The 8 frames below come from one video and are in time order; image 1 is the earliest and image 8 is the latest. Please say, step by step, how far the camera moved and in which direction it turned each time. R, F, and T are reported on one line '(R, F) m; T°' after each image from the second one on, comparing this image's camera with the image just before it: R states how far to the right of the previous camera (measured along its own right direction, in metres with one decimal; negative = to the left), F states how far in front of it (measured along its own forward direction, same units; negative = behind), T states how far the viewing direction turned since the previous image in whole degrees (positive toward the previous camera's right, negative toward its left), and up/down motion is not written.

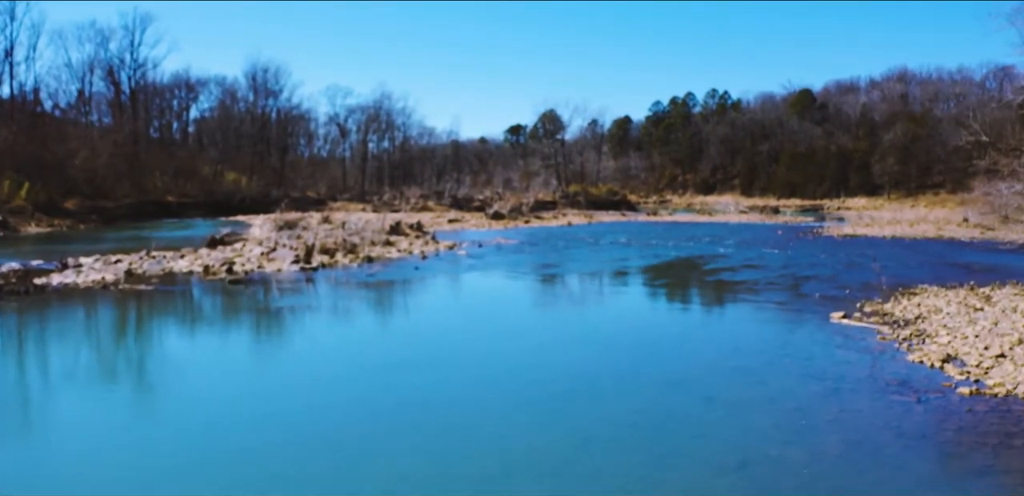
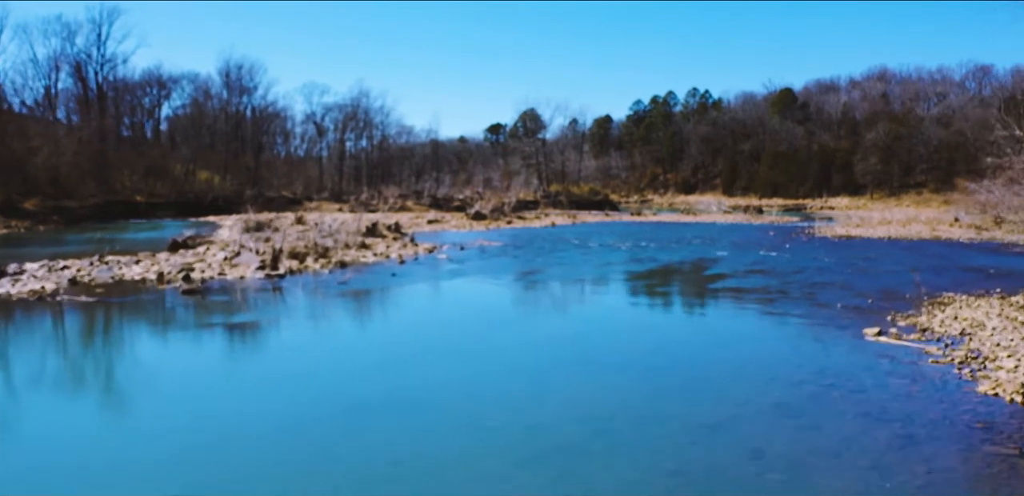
(-0.1, +1.4) m; +1°
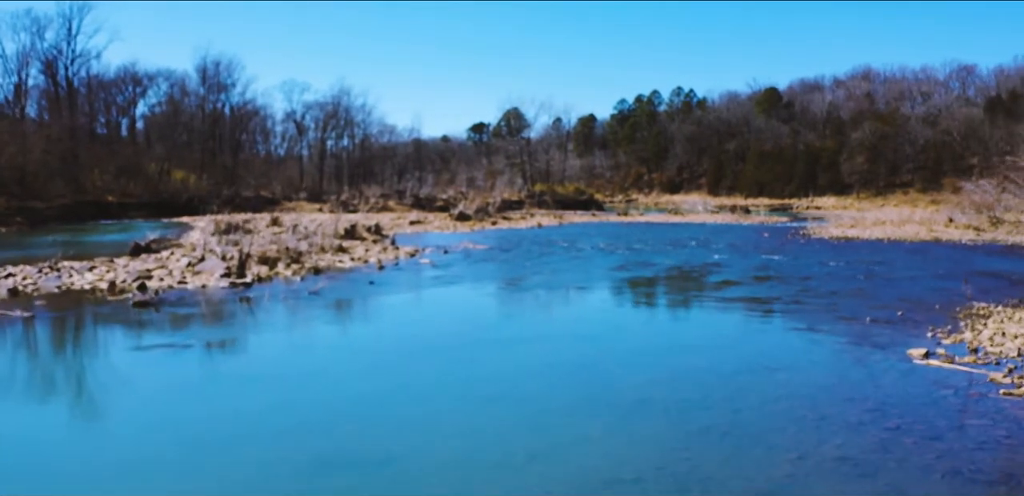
(-0.1, +1.3) m; +1°
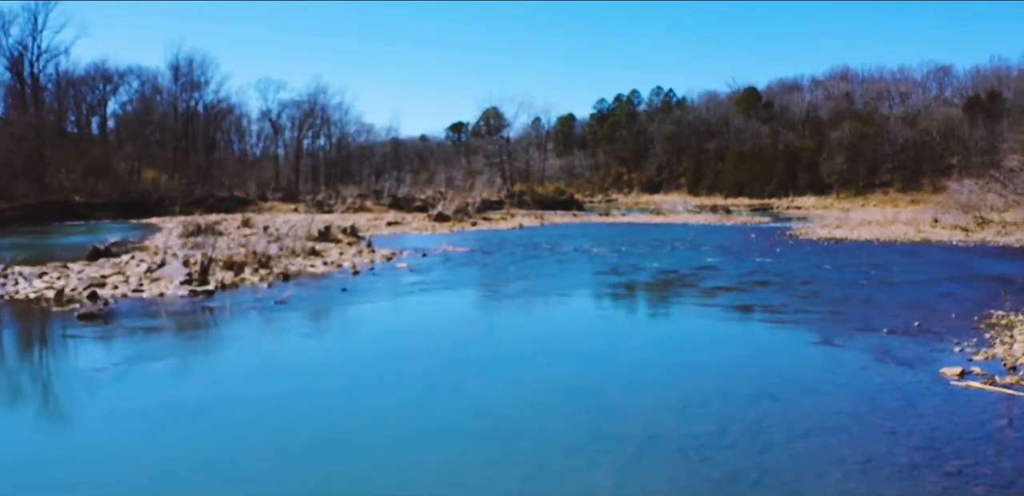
(-0.1, +1.0) m; +1°
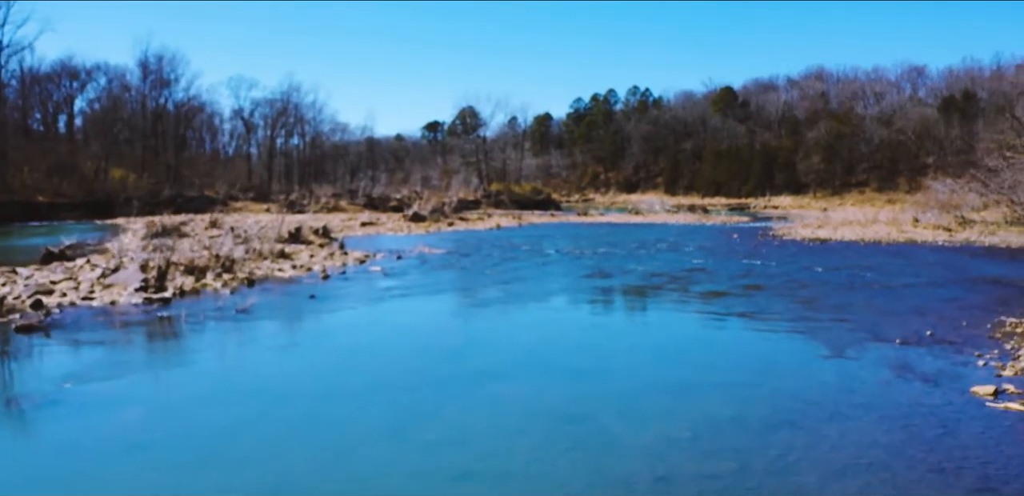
(-0.1, +0.8) m; +2°
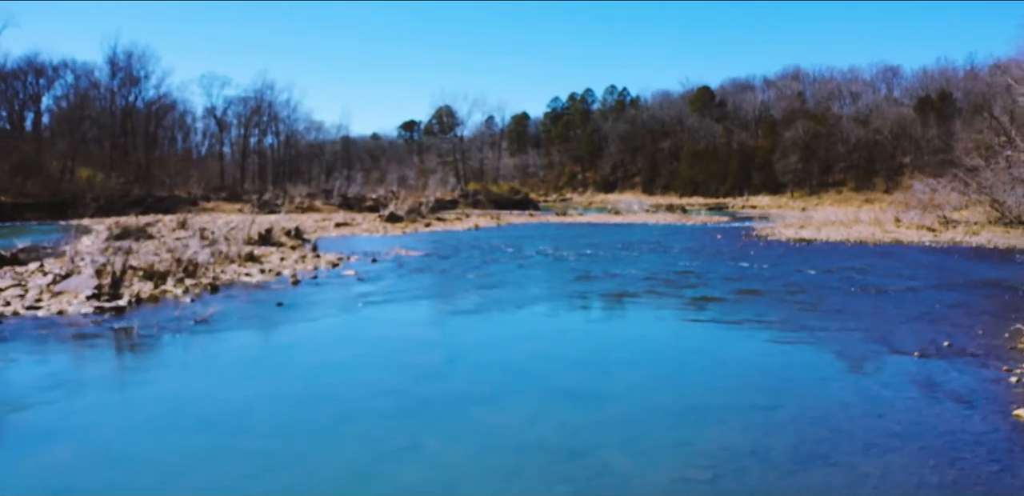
(-0.1, +0.8) m; +2°
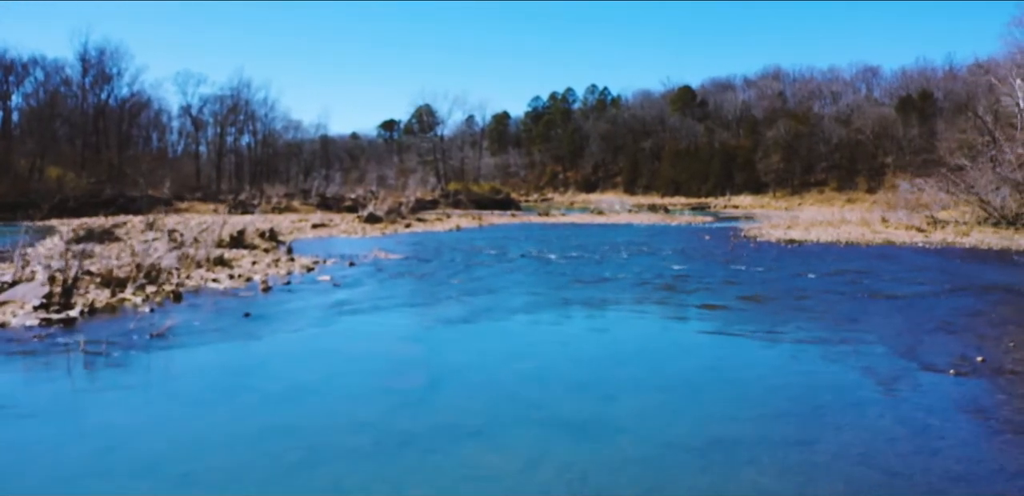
(-0.1, +0.9) m; +1°
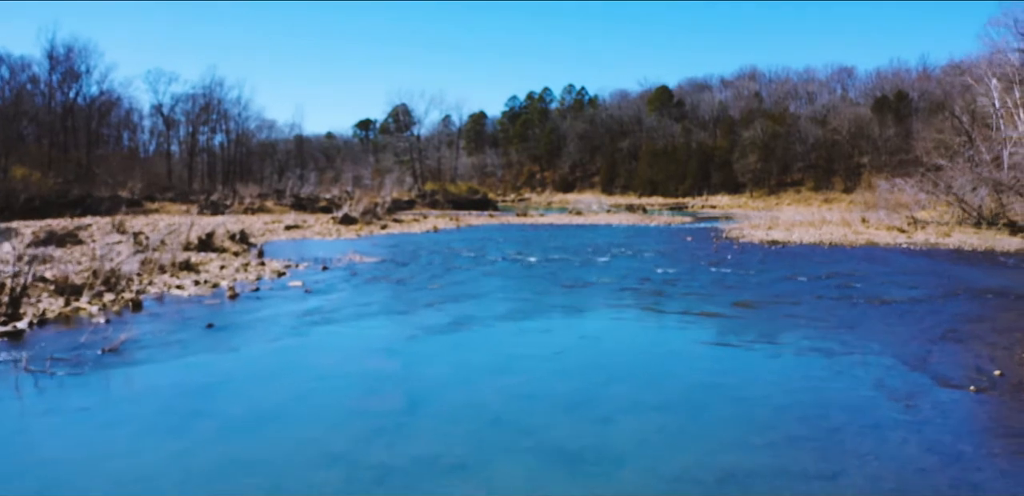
(-0.1, +0.6) m; +2°
